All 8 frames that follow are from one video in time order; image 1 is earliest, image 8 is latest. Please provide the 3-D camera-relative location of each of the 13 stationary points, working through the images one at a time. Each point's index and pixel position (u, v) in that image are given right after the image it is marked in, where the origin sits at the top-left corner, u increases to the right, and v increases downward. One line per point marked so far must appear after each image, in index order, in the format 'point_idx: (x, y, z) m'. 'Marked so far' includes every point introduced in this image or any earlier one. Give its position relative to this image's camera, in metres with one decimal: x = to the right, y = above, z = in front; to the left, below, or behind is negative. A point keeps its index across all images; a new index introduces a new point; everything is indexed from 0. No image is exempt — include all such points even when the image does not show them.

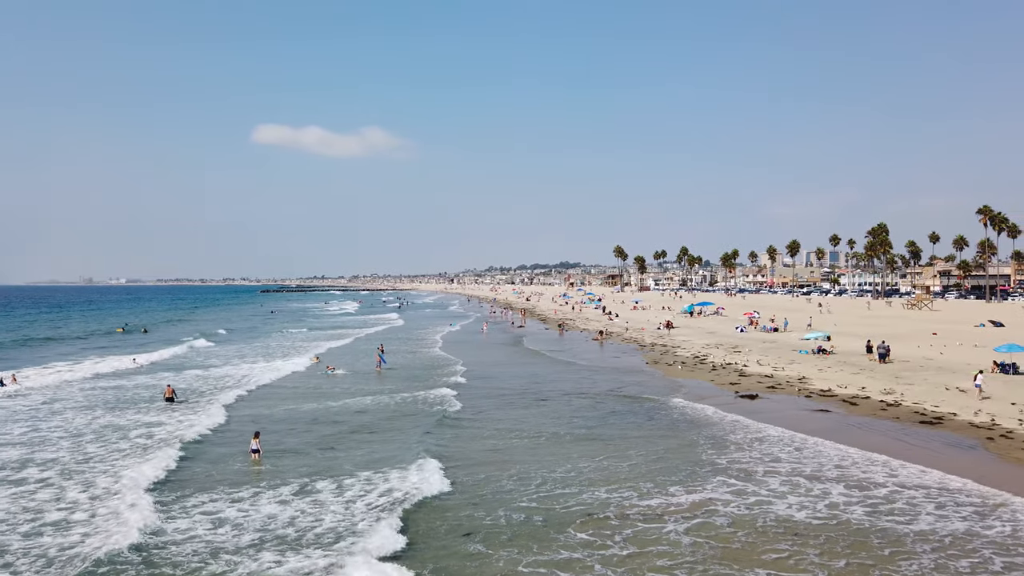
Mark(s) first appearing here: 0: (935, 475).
0: (+8.4, -3.5, +15.1) m
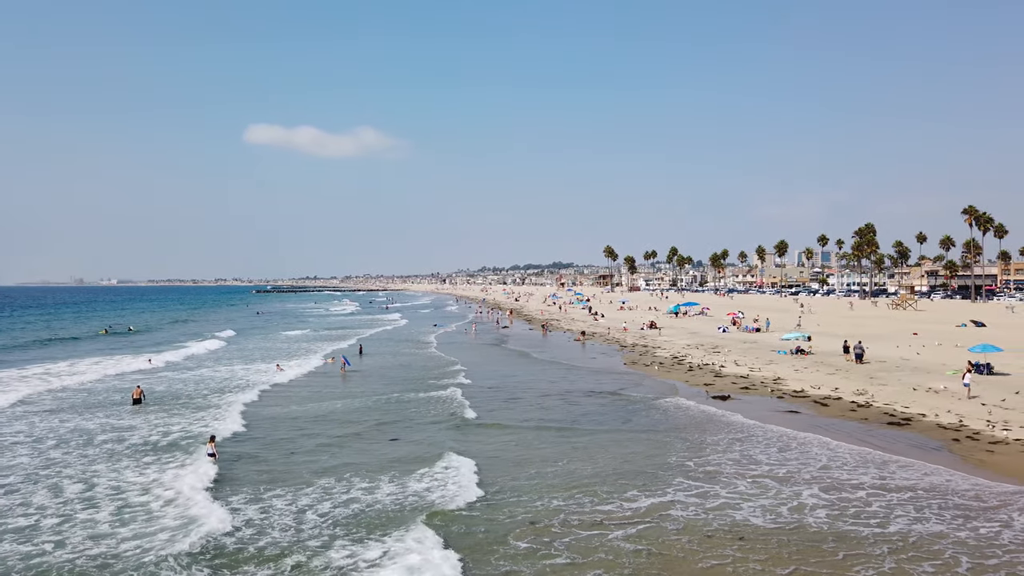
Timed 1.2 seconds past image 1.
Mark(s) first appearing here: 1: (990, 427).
0: (+7.6, -3.5, +14.9) m
1: (+11.3, -3.3, +17.9) m
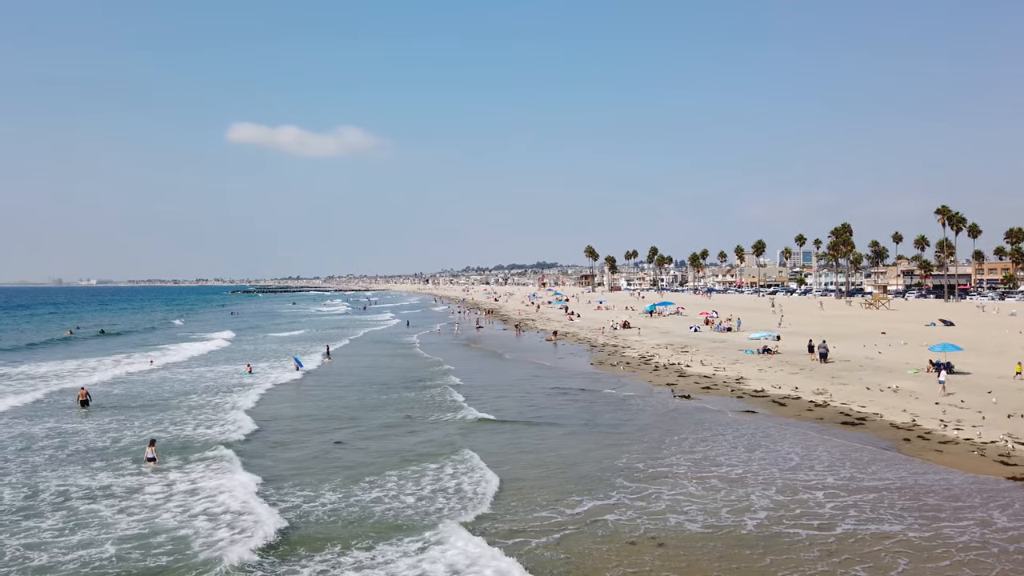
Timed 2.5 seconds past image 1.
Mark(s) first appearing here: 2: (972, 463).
0: (+6.5, -3.5, +14.7) m
1: (+10.1, -3.3, +17.8) m
2: (+9.0, -3.4, +14.9) m
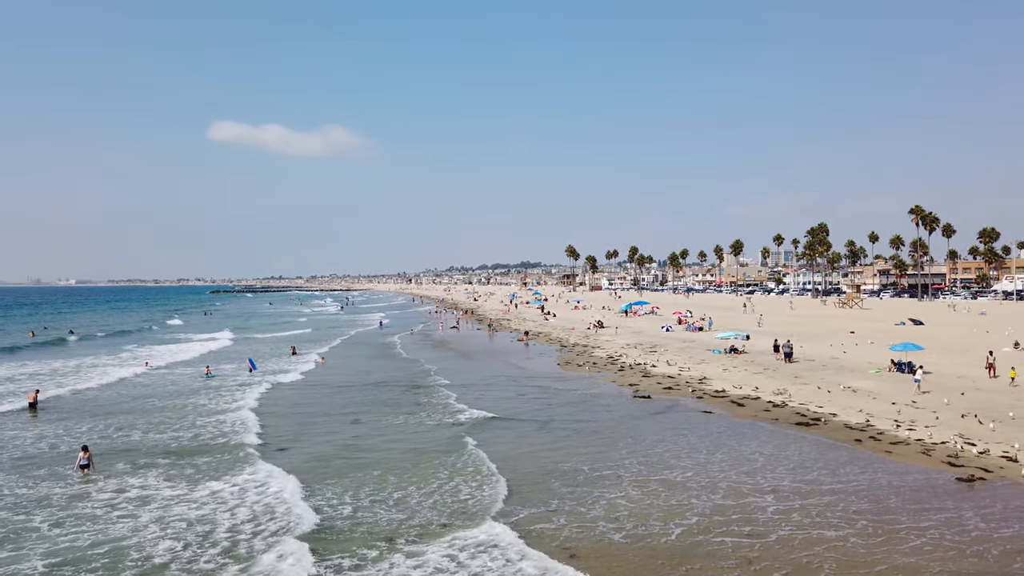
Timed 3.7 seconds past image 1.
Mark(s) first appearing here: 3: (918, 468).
0: (+5.4, -3.5, +14.5) m
1: (+8.9, -3.2, +17.7) m
2: (+7.9, -3.4, +14.8) m
3: (+7.7, -3.4, +14.5) m
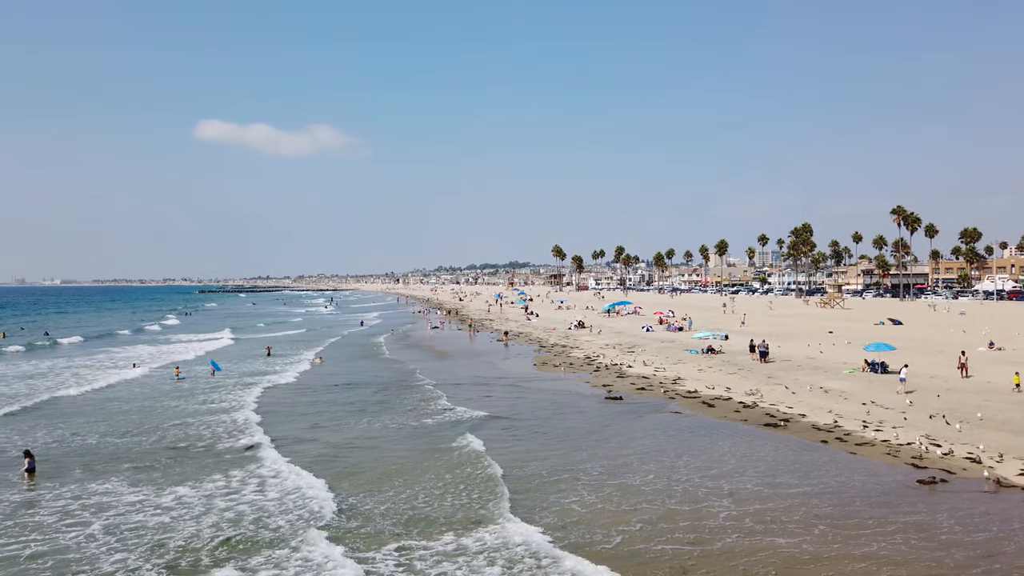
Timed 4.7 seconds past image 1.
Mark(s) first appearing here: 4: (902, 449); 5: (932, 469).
0: (+4.6, -3.5, +14.4) m
1: (+8.1, -3.2, +17.5) m
2: (+7.1, -3.4, +14.6) m
3: (+6.9, -3.4, +14.3) m
4: (+8.0, -3.3, +15.6) m
5: (+7.8, -3.4, +14.1) m
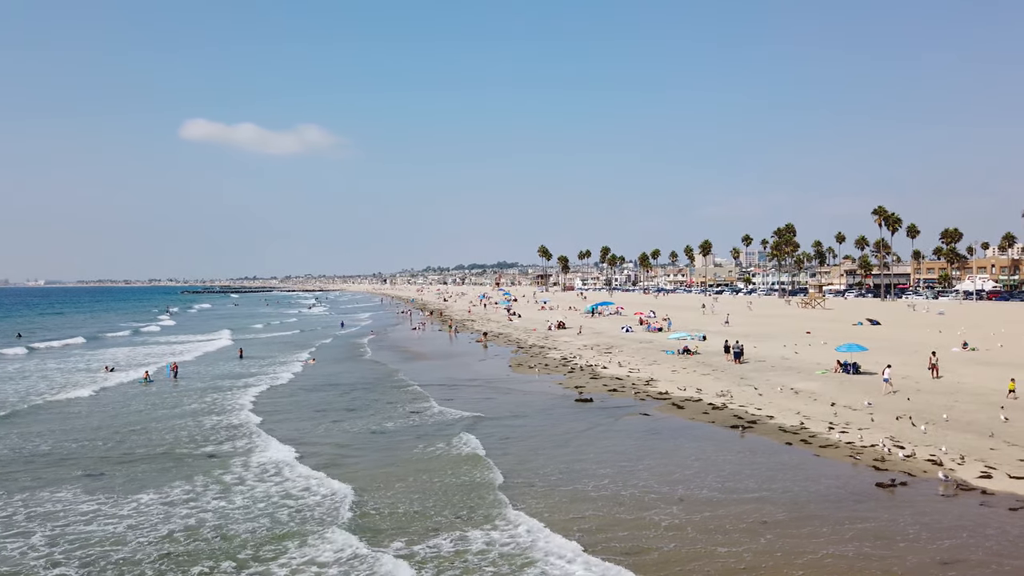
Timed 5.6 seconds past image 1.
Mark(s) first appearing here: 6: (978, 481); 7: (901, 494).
0: (+3.8, -3.5, +14.2) m
1: (+7.2, -3.3, +17.4) m
2: (+6.3, -3.4, +14.5) m
3: (+6.1, -3.4, +14.2) m
4: (+7.2, -3.3, +15.5) m
5: (+7.0, -3.4, +14.0) m
6: (+8.0, -3.3, +13.0) m
7: (+6.4, -3.4, +12.5) m
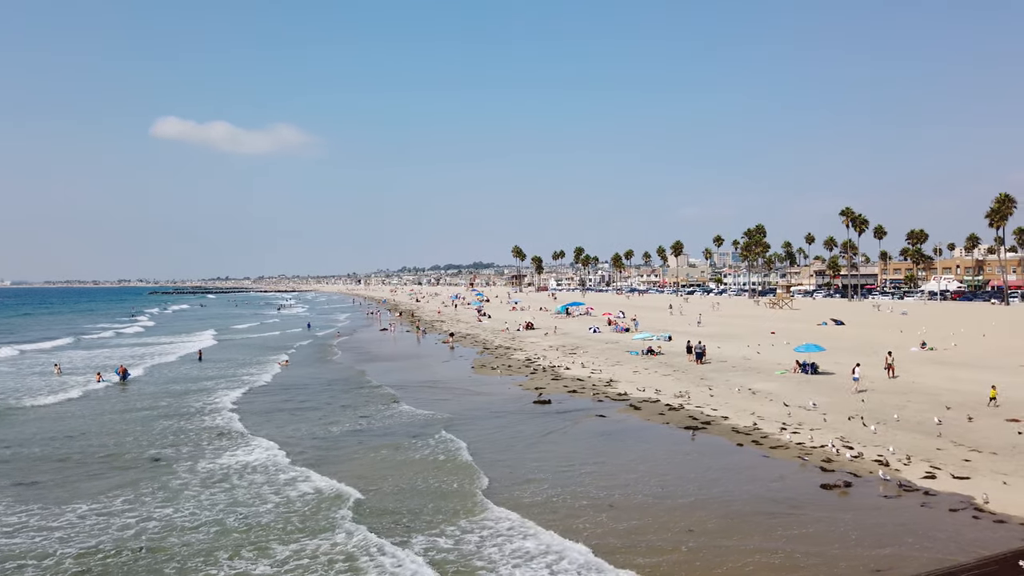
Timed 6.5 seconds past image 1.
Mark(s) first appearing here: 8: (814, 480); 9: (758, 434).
0: (+2.8, -3.5, +14.0) m
1: (+6.1, -3.3, +17.4) m
2: (+5.3, -3.4, +14.4) m
3: (+5.1, -3.4, +14.1) m
4: (+6.1, -3.3, +15.5) m
5: (+6.0, -3.4, +13.9) m
6: (+7.0, -3.3, +13.0) m
7: (+5.5, -3.4, +12.5) m
8: (+5.4, -3.4, +13.4) m
9: (+5.6, -3.3, +17.3) m
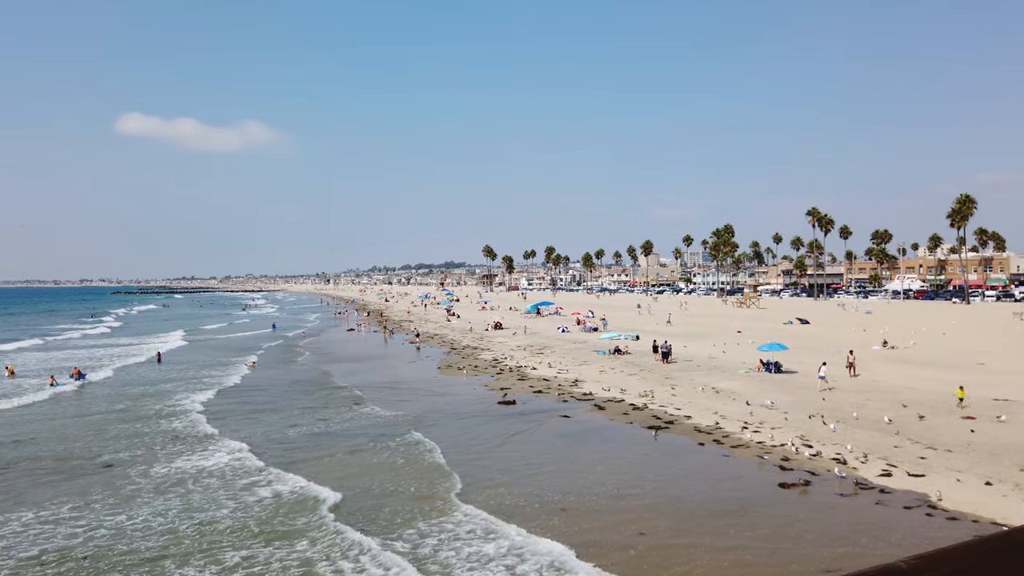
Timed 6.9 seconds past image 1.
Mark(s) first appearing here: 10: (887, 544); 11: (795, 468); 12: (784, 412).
0: (+2.0, -3.5, +14.0) m
1: (+5.3, -3.3, +17.4) m
2: (+4.5, -3.4, +14.4) m
3: (+4.4, -3.4, +14.1) m
4: (+5.4, -3.3, +15.5) m
5: (+5.3, -3.4, +14.0) m
6: (+6.3, -3.3, +13.1) m
7: (+4.8, -3.4, +12.5) m
8: (+4.7, -3.4, +13.5) m
9: (+4.7, -3.3, +17.3) m
10: (+5.1, -3.4, +10.2) m
11: (+5.3, -3.4, +14.2) m
12: (+6.9, -3.1, +19.0) m
